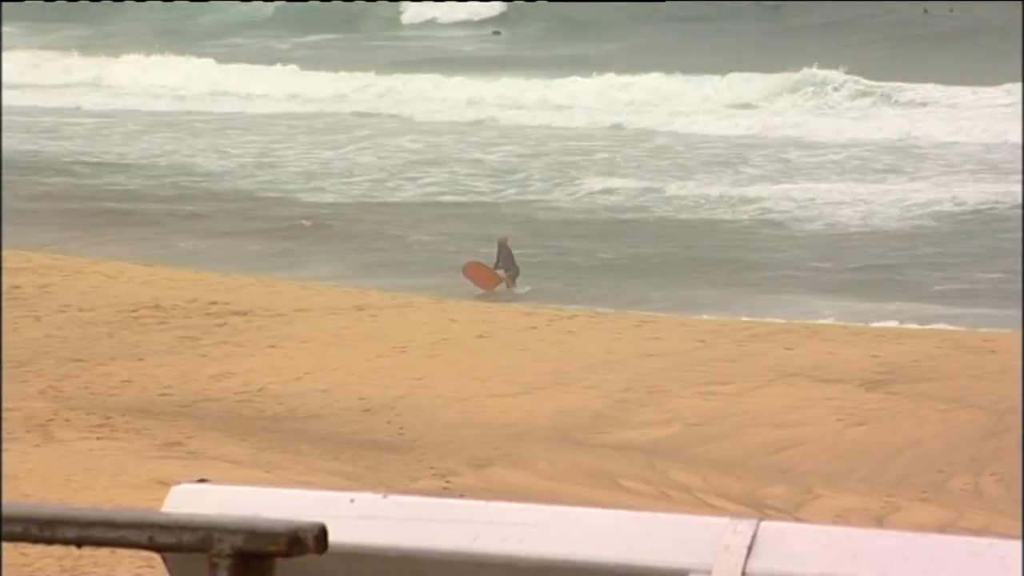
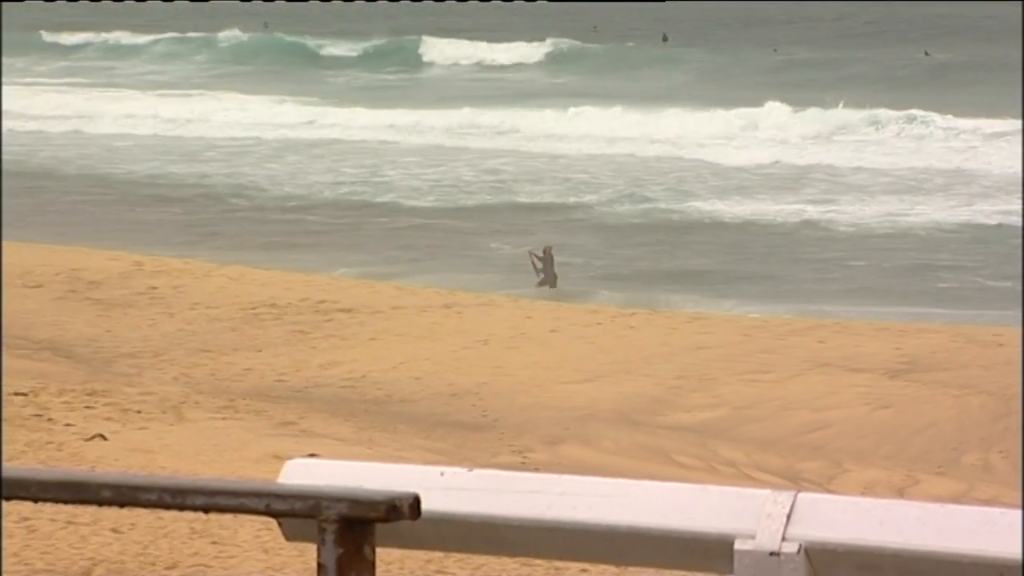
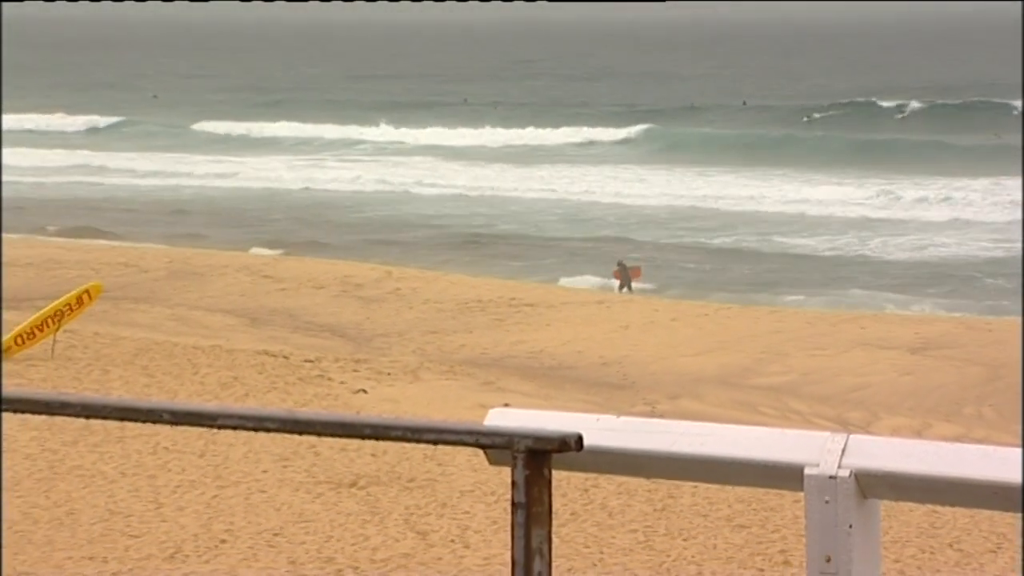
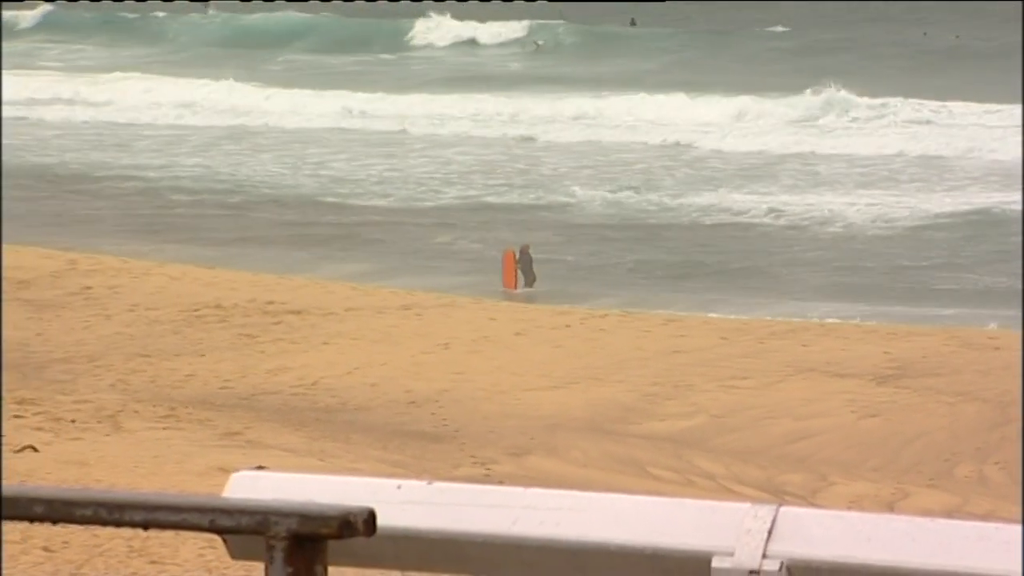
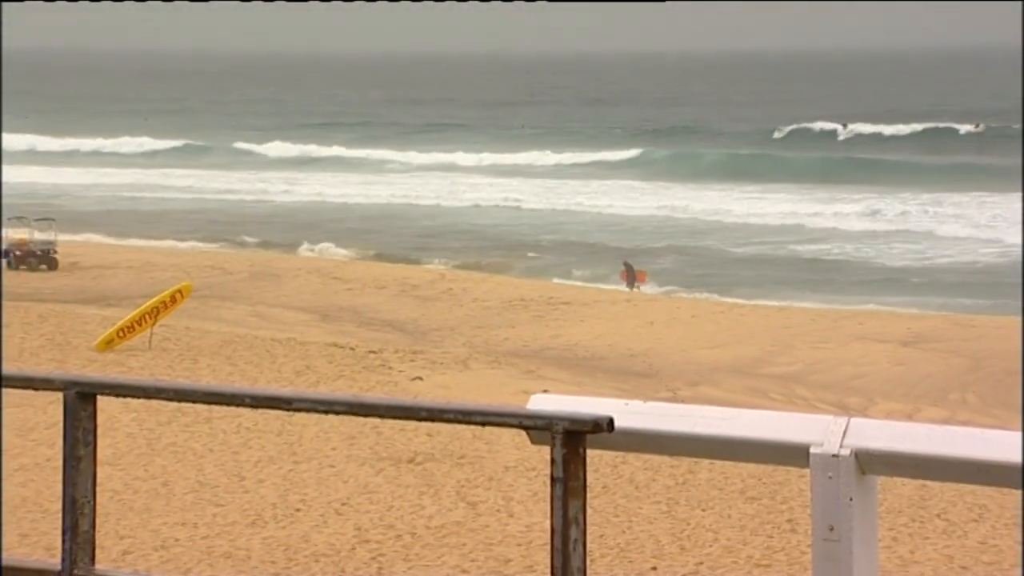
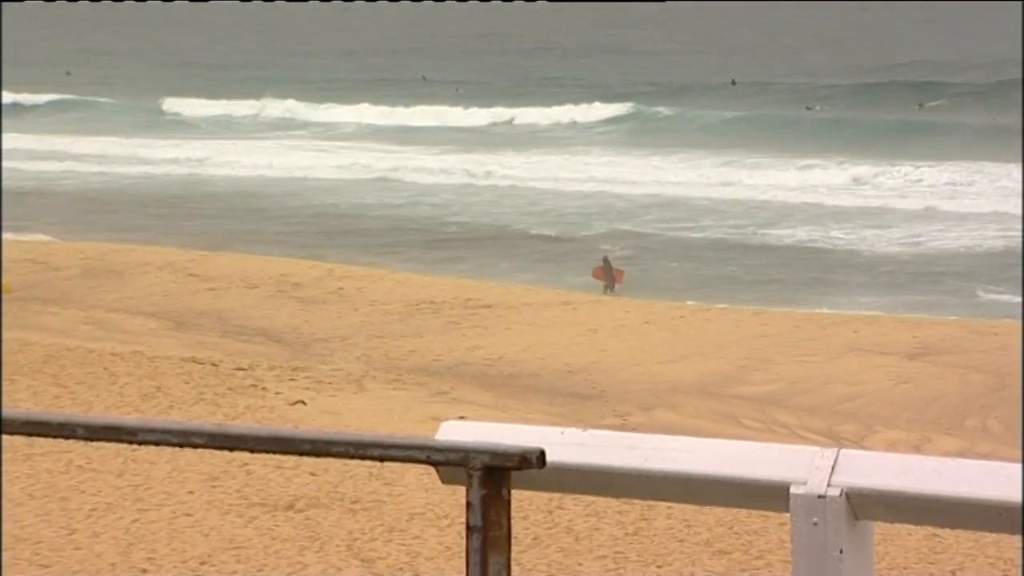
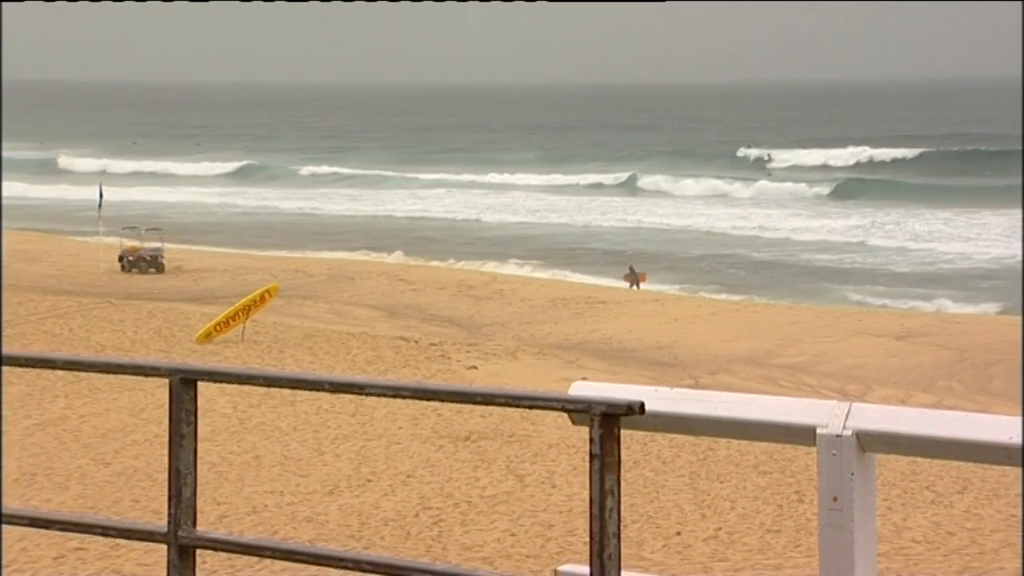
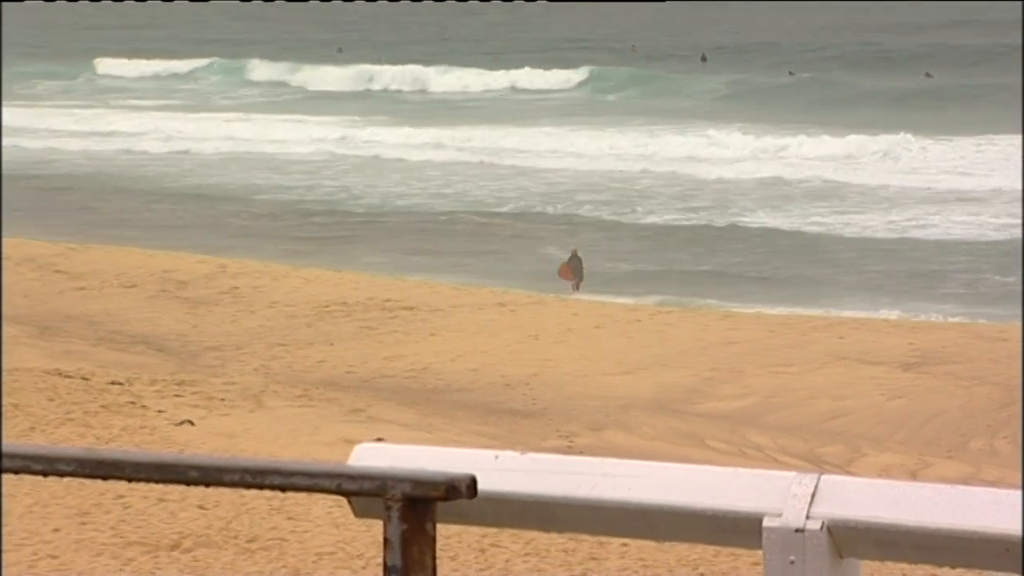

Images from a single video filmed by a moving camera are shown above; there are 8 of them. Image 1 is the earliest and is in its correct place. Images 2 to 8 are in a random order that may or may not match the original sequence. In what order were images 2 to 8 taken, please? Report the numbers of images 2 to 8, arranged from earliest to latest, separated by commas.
4, 2, 8, 6, 3, 5, 7
